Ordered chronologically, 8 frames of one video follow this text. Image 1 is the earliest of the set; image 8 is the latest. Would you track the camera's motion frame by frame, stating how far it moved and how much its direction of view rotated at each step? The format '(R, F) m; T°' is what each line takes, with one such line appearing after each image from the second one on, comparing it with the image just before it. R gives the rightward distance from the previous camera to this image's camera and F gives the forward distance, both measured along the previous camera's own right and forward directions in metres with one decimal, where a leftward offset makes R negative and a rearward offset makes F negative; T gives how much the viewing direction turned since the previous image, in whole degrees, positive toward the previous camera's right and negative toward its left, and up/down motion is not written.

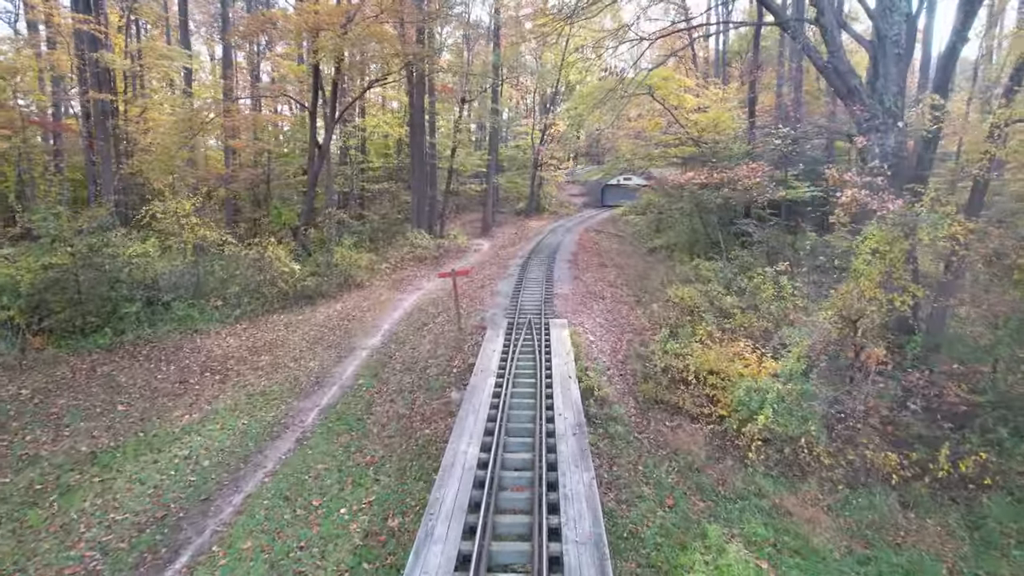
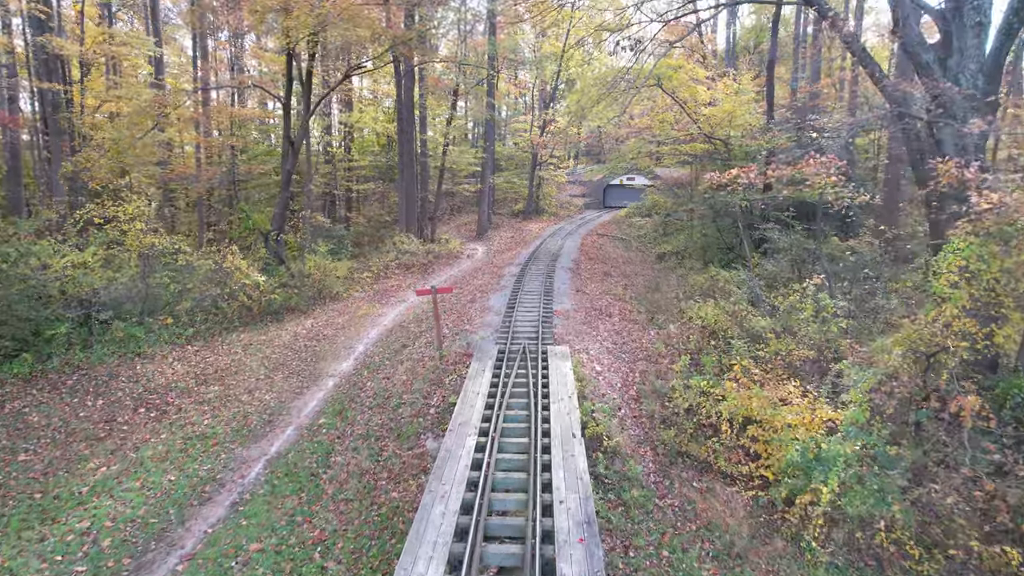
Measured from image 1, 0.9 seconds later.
(+0.2, +2.2) m; 0°
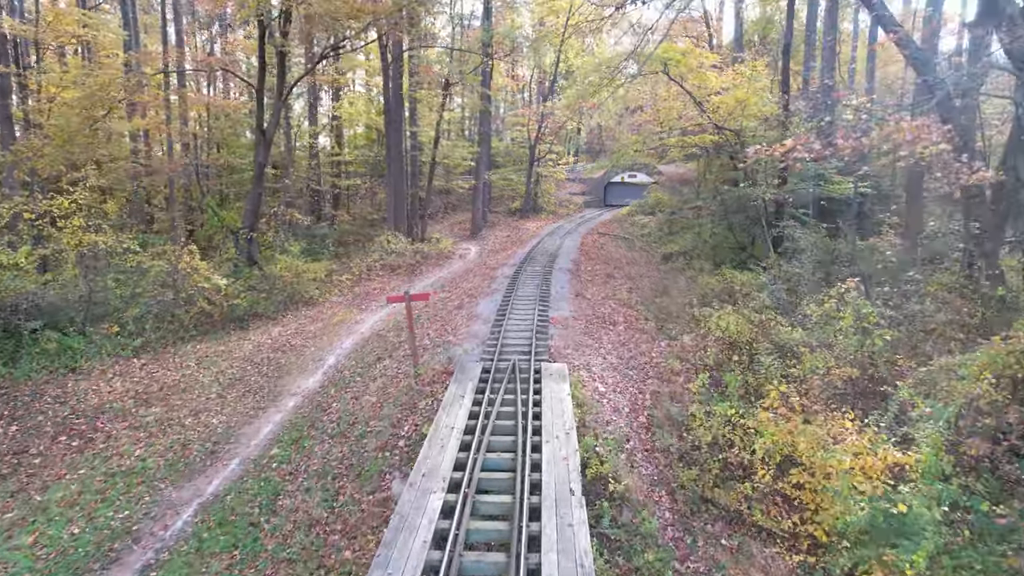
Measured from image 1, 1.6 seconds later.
(+0.2, +1.7) m; 0°
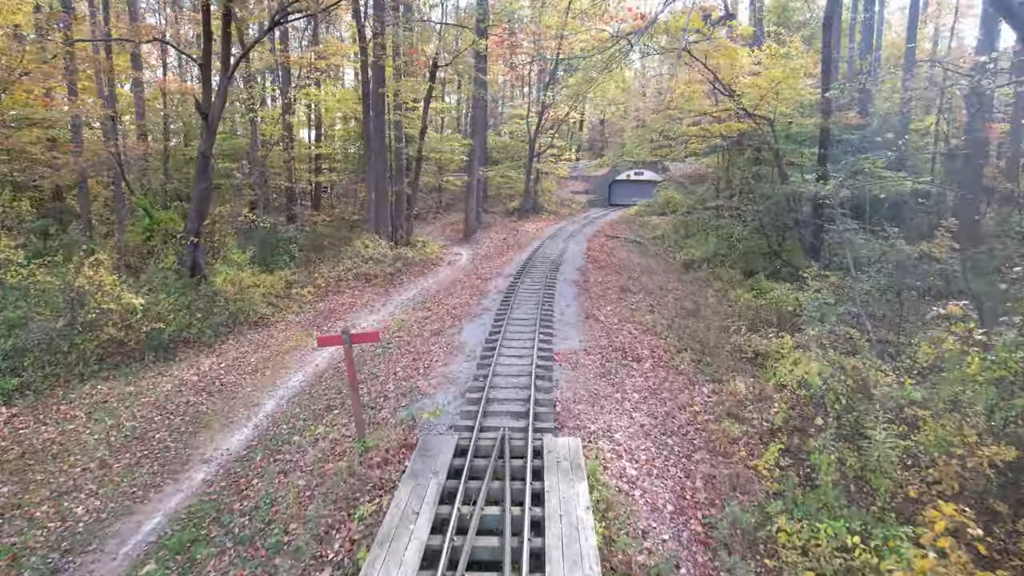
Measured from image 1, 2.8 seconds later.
(+0.1, +3.1) m; 0°
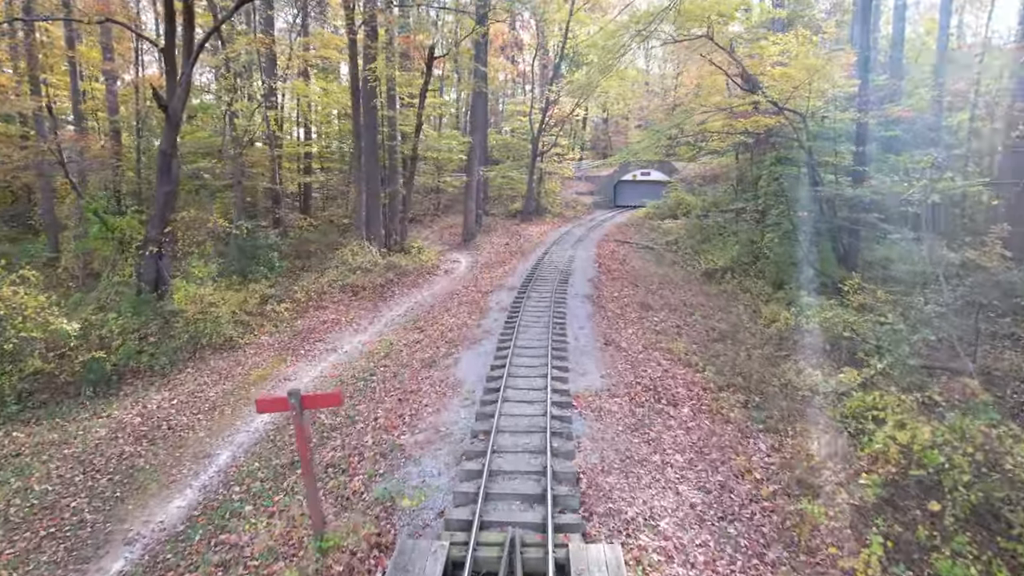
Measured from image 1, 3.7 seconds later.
(-0.1, +1.9) m; 0°
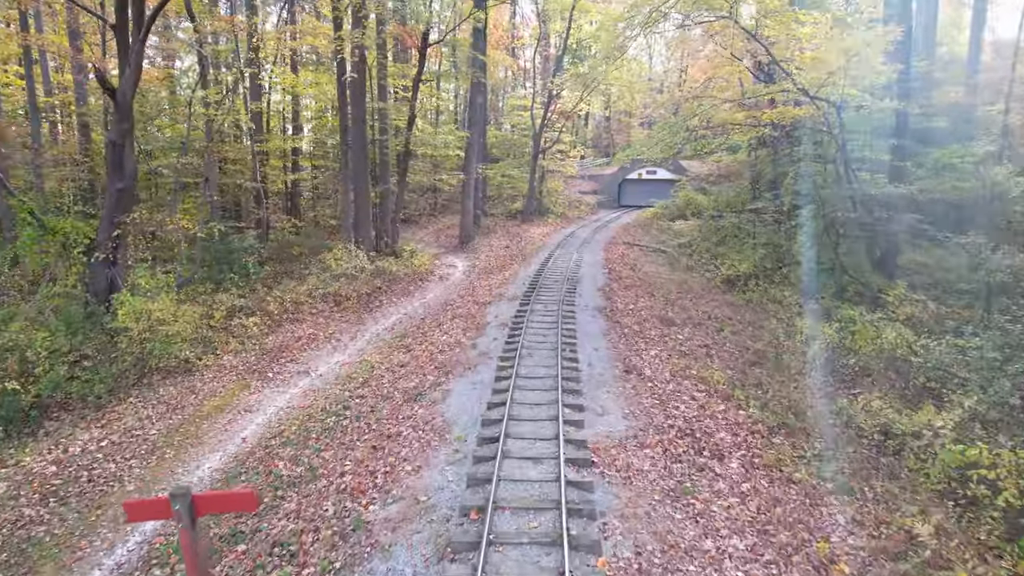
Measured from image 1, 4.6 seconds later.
(0.0, +1.7) m; 0°
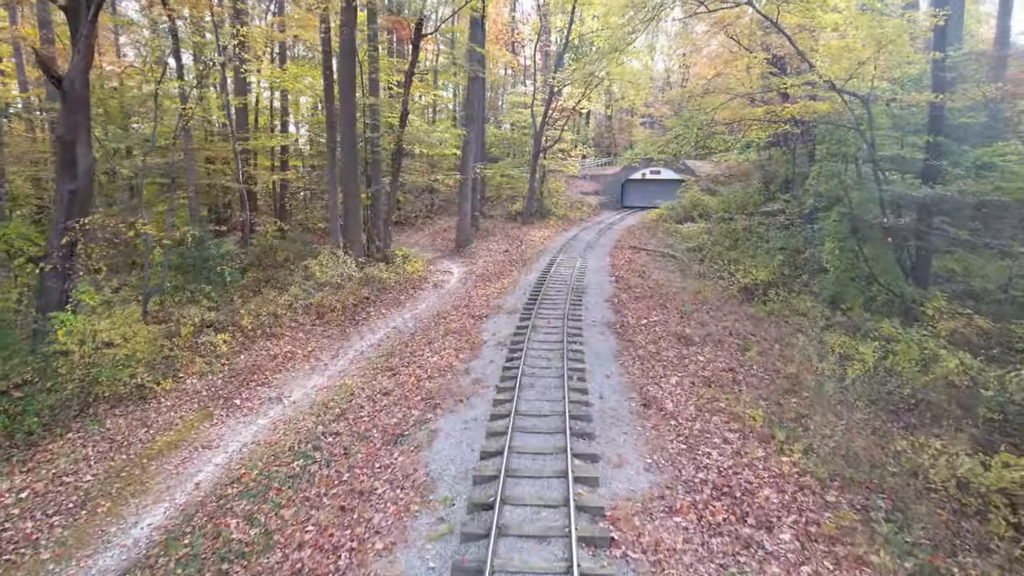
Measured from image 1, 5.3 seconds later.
(0.0, +1.3) m; 0°
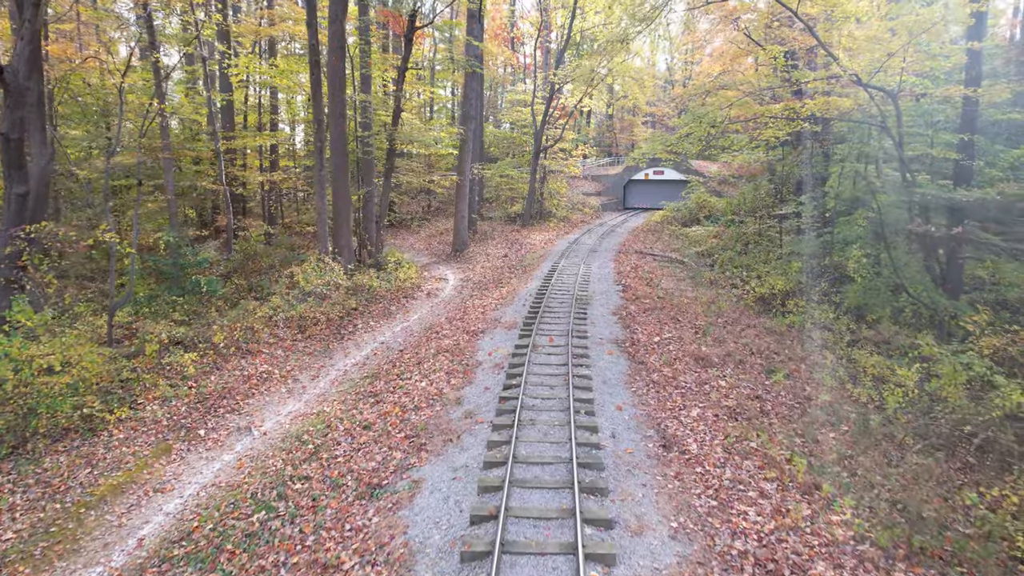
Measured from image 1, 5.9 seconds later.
(0.0, +1.1) m; 0°
